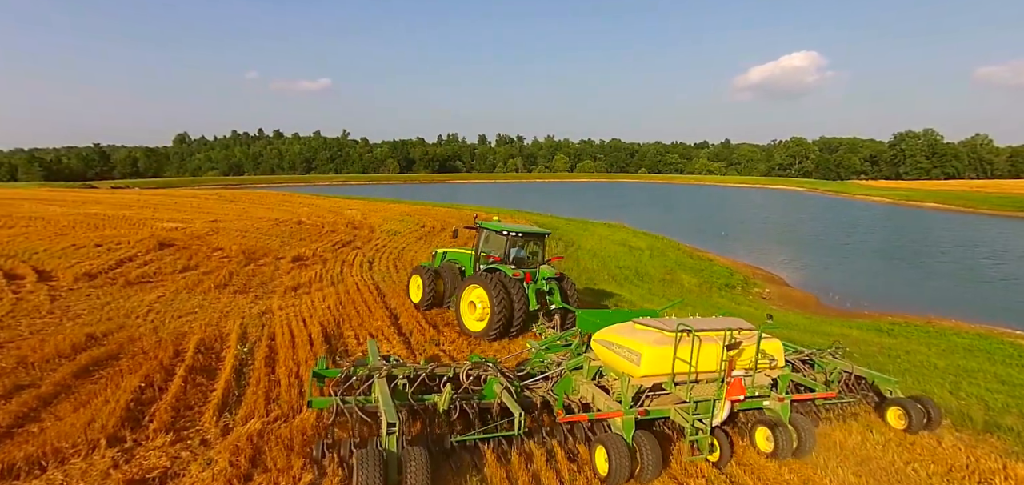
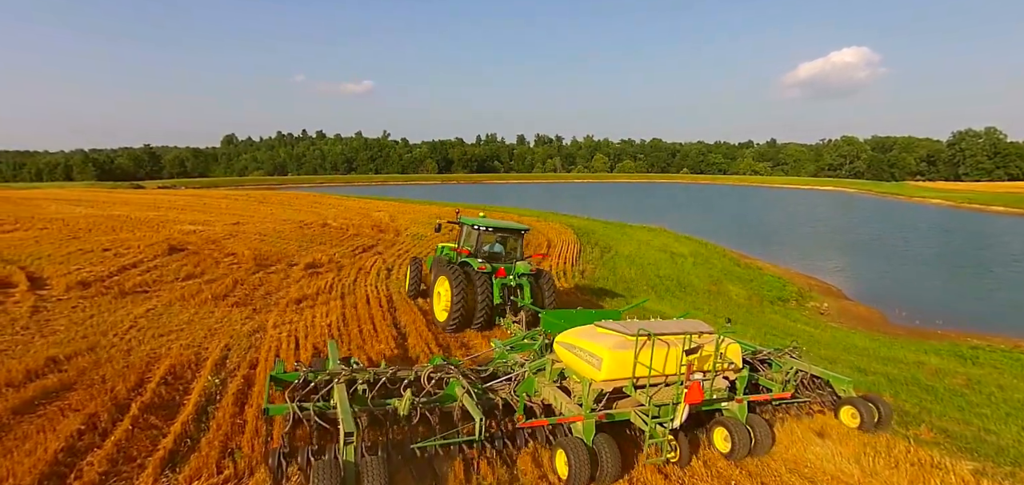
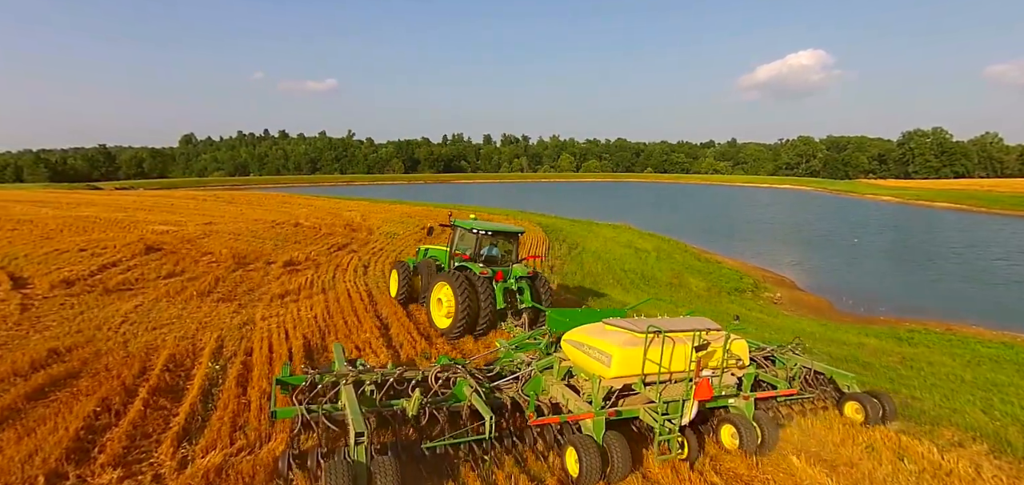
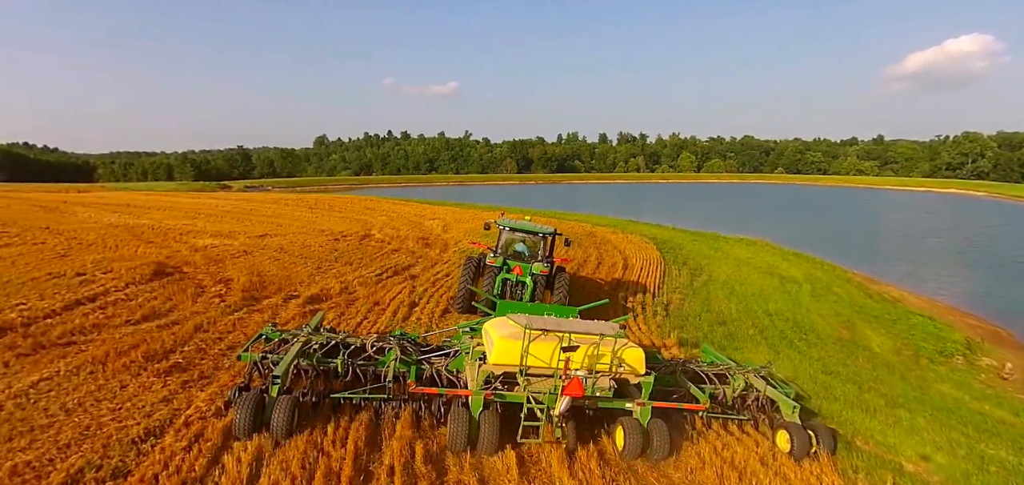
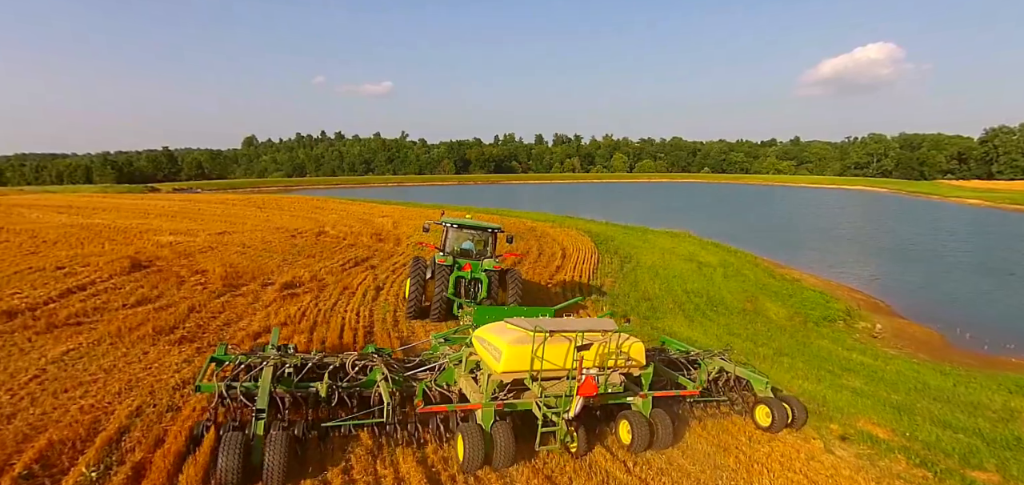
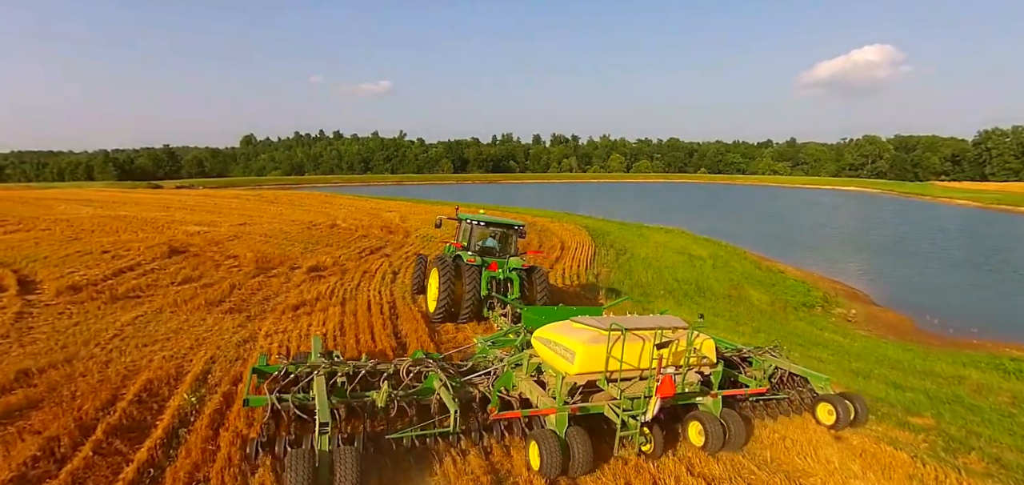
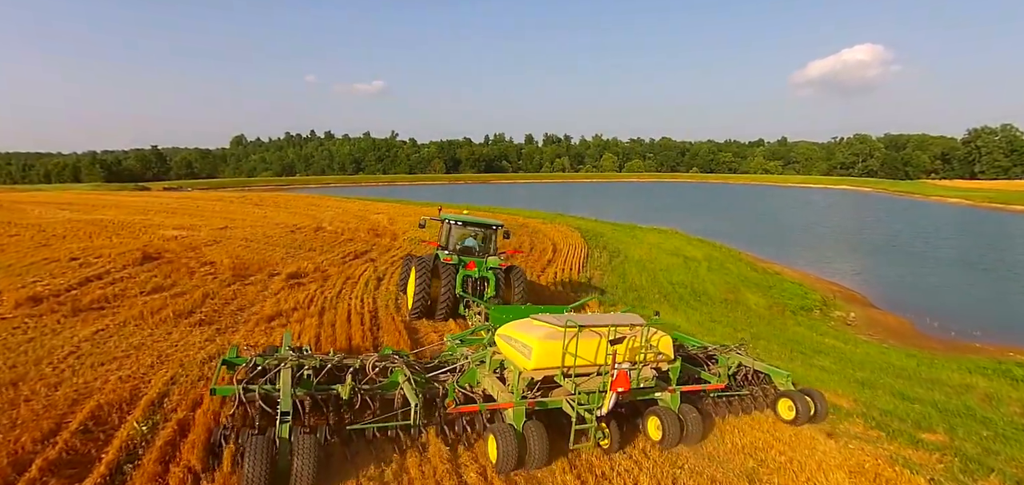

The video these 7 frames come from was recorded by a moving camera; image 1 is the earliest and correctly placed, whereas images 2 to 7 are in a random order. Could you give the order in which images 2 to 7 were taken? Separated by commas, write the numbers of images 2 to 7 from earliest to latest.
3, 2, 6, 7, 5, 4
